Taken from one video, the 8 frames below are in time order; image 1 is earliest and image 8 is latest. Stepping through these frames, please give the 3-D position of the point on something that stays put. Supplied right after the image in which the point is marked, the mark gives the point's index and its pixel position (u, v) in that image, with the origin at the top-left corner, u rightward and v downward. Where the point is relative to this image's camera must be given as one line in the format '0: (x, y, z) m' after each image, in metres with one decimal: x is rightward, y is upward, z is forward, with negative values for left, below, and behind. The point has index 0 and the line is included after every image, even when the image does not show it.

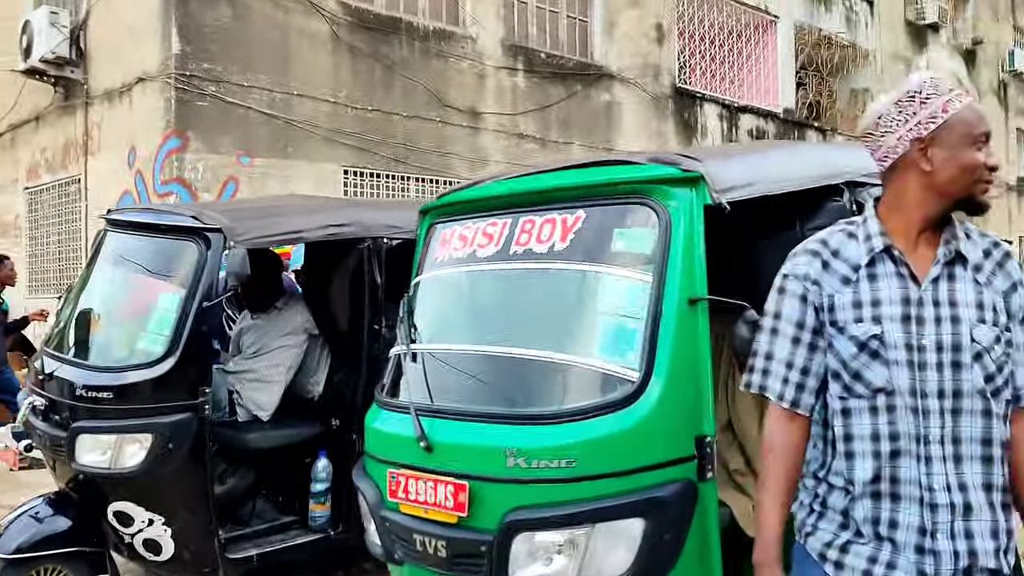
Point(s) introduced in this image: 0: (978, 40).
0: (+10.3, +5.5, +19.7) m
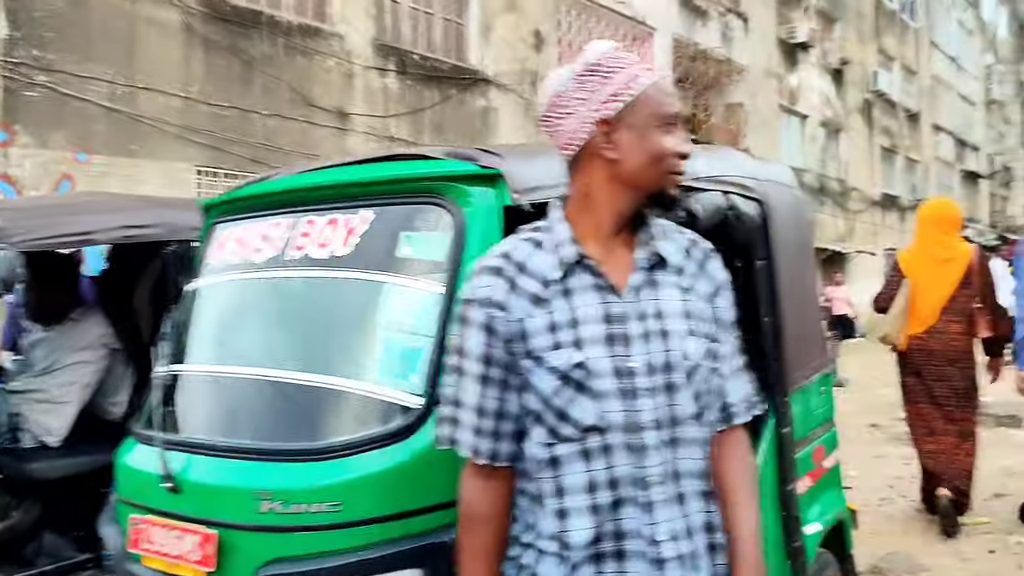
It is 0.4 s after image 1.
0: (+7.7, +5.3, +20.5) m
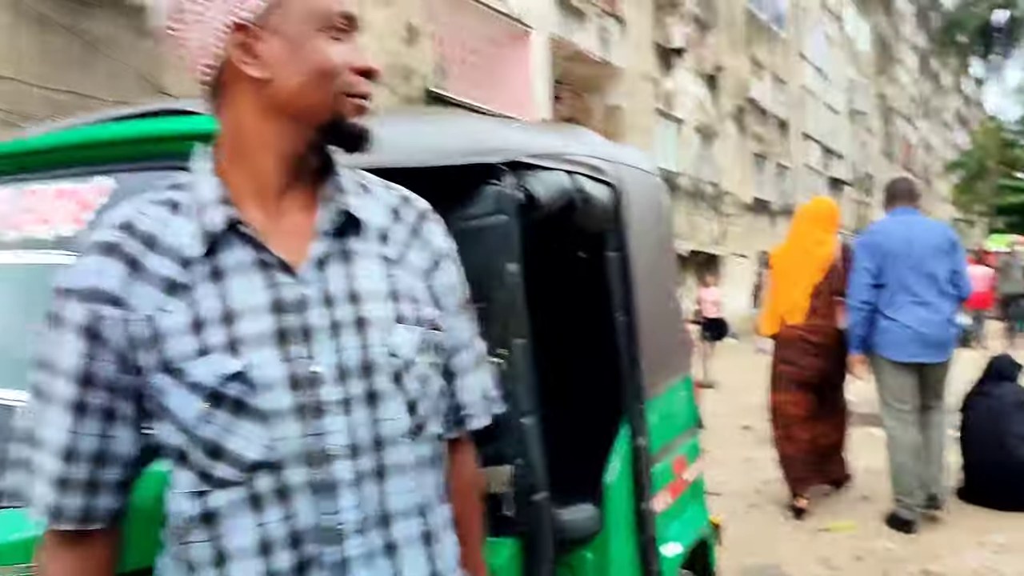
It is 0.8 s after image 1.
0: (+4.9, +5.2, +21.0) m
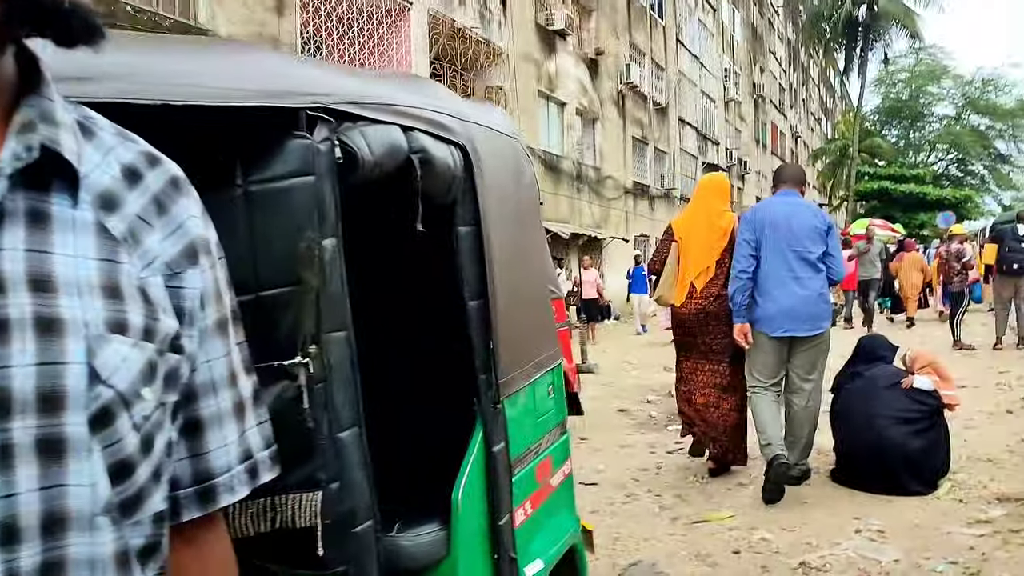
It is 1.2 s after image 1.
0: (+2.1, +5.7, +21.0) m
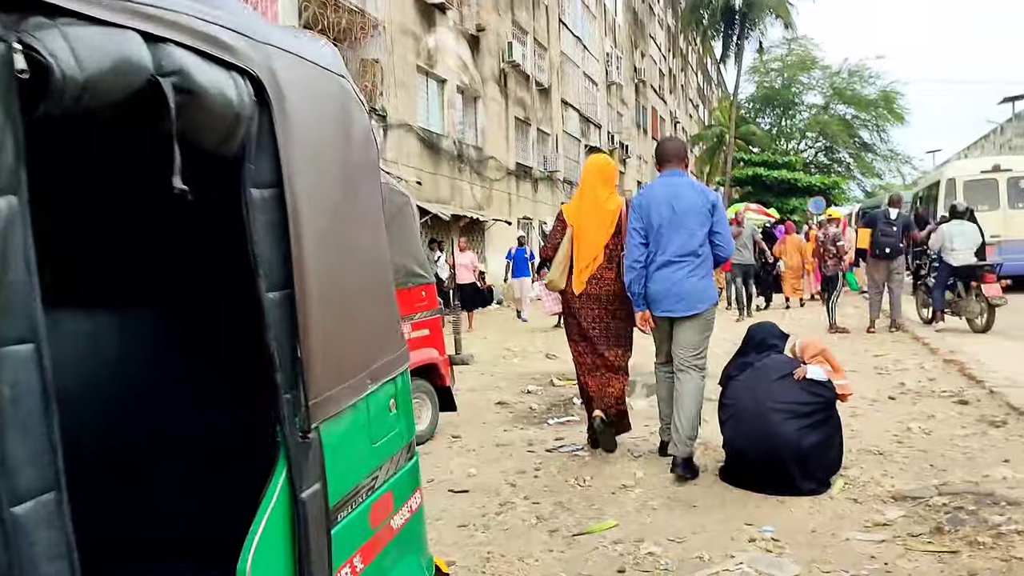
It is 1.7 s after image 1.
0: (-0.7, +6.0, +20.5) m
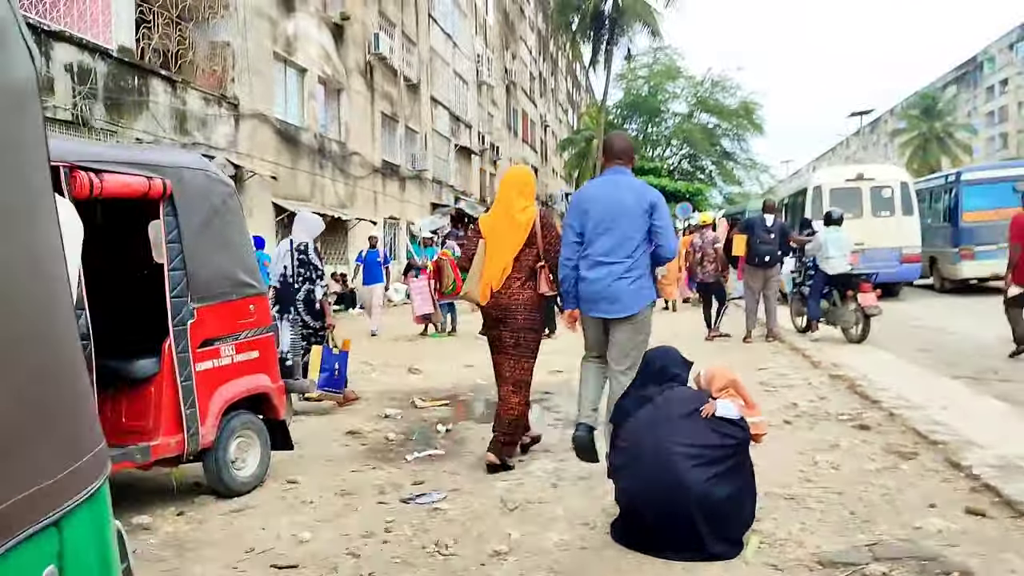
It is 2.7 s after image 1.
0: (-3.6, +6.0, +19.4) m
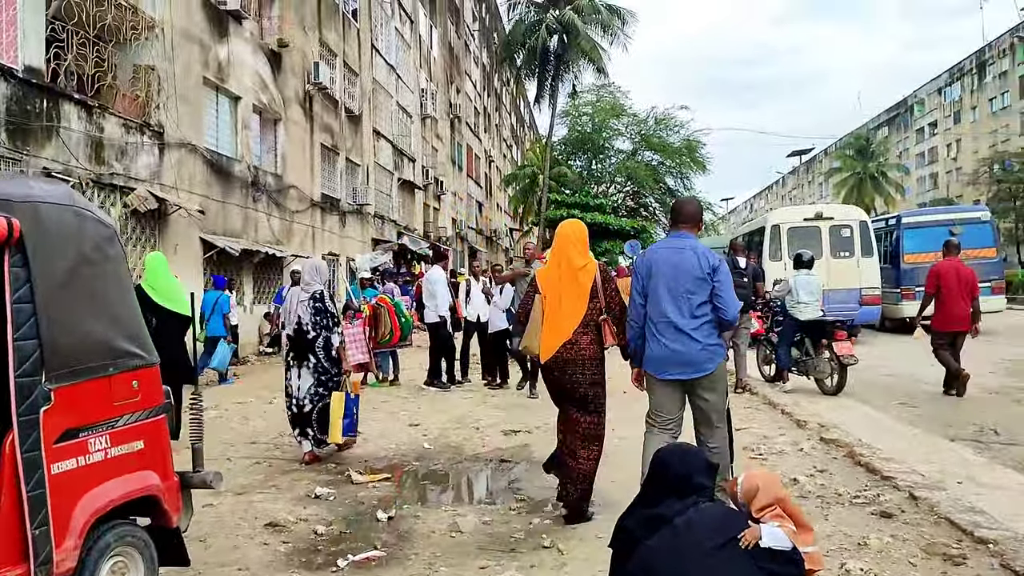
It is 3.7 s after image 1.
0: (-4.7, +5.1, +18.5) m
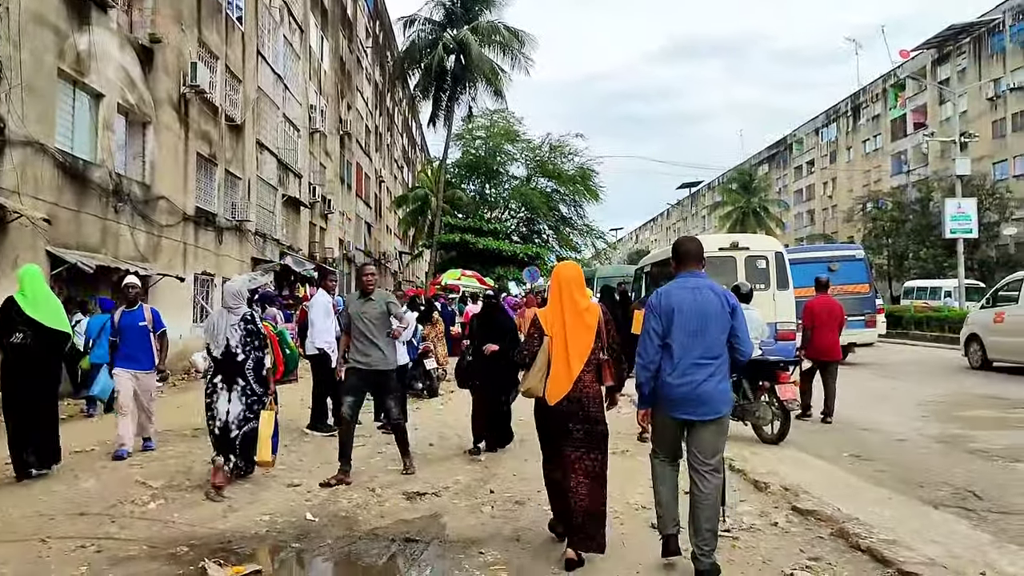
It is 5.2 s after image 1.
0: (-6.7, +4.7, +16.6) m
